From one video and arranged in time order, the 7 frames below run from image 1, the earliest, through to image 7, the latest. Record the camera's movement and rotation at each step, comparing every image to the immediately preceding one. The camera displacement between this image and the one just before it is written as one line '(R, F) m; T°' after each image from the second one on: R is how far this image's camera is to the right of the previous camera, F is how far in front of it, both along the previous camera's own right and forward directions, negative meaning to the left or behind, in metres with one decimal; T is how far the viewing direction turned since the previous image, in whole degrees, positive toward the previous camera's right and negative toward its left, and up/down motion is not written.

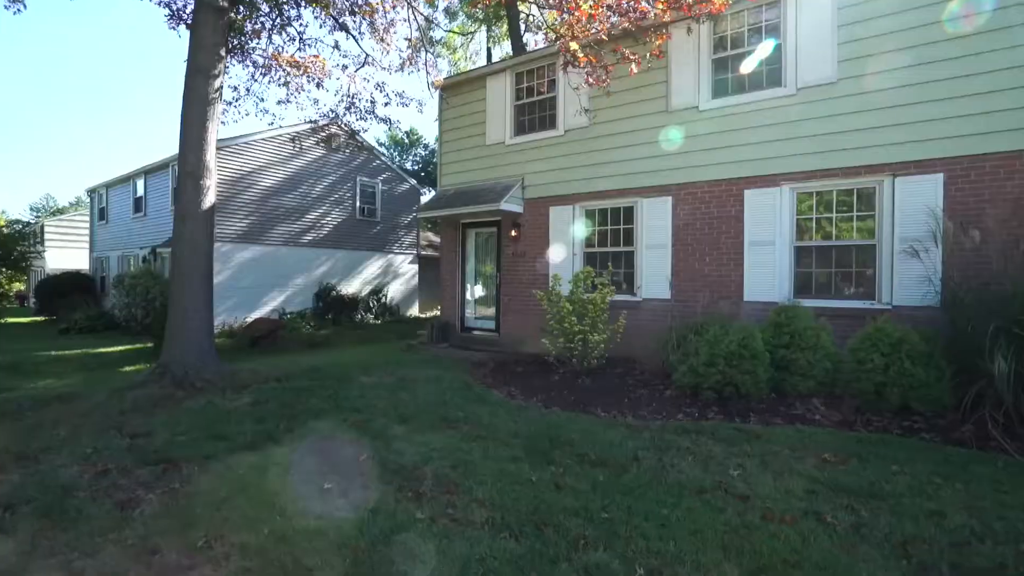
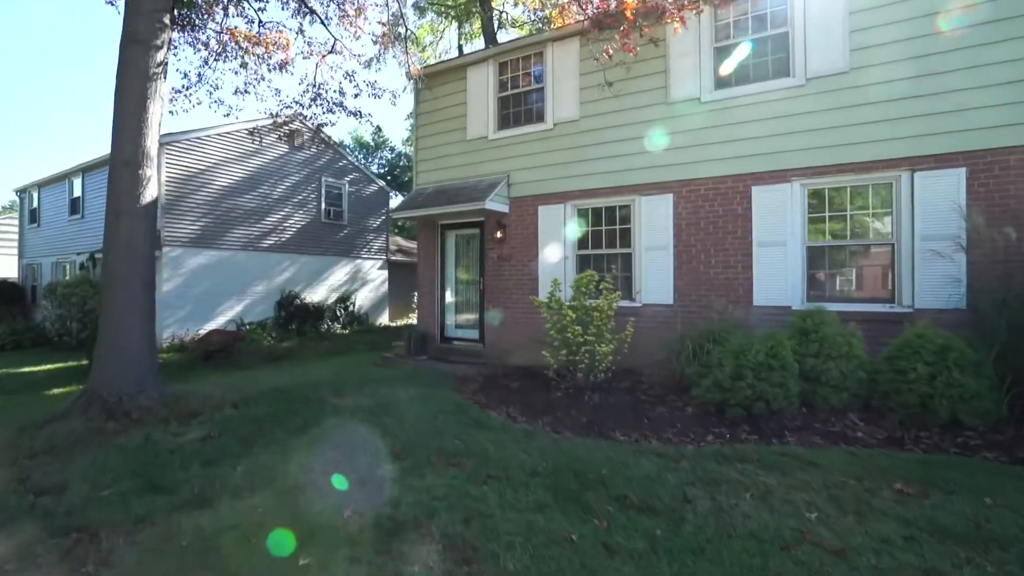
(-0.4, +0.9) m; +4°
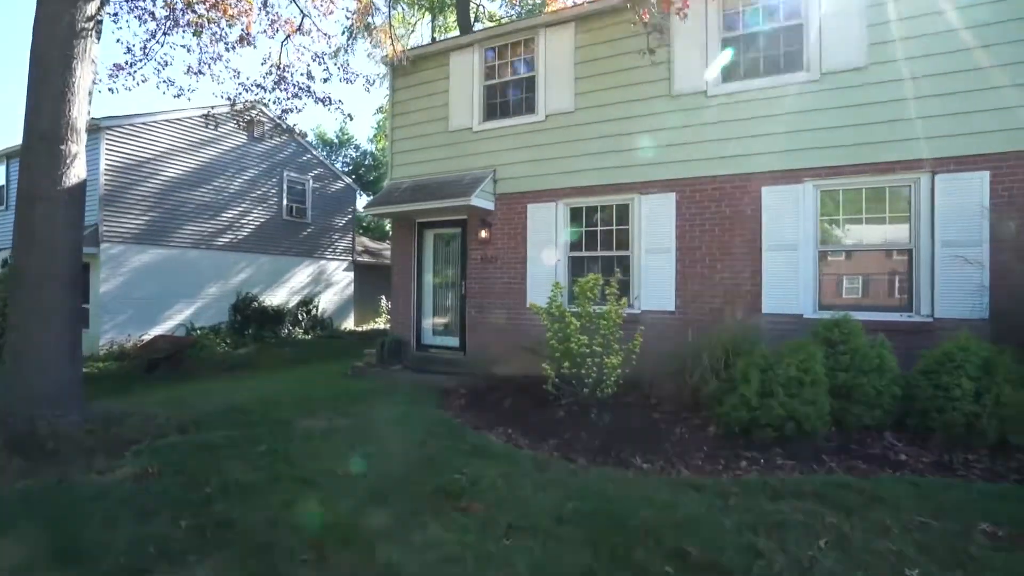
(-0.4, +0.8) m; +4°
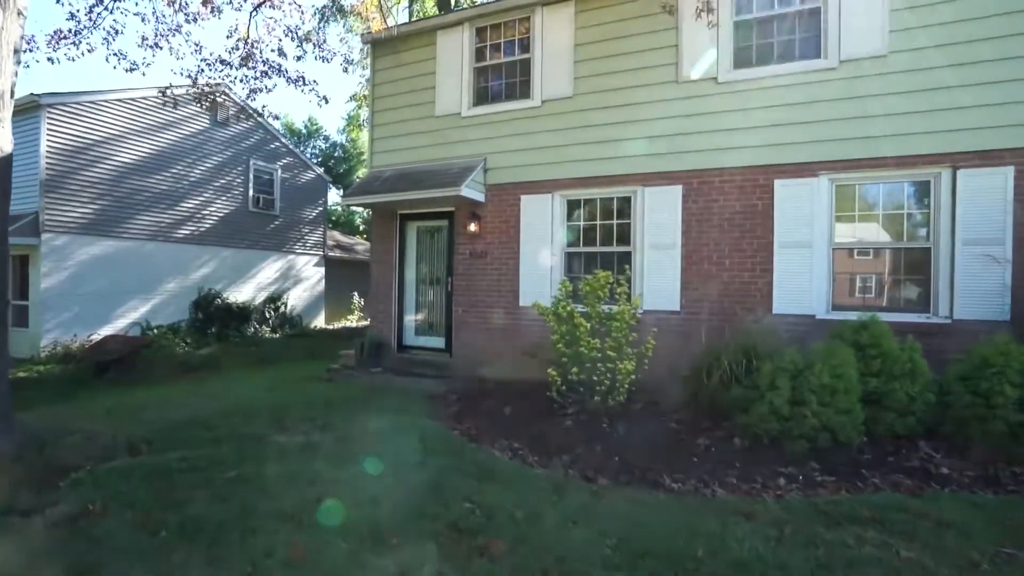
(-0.4, +0.6) m; +3°
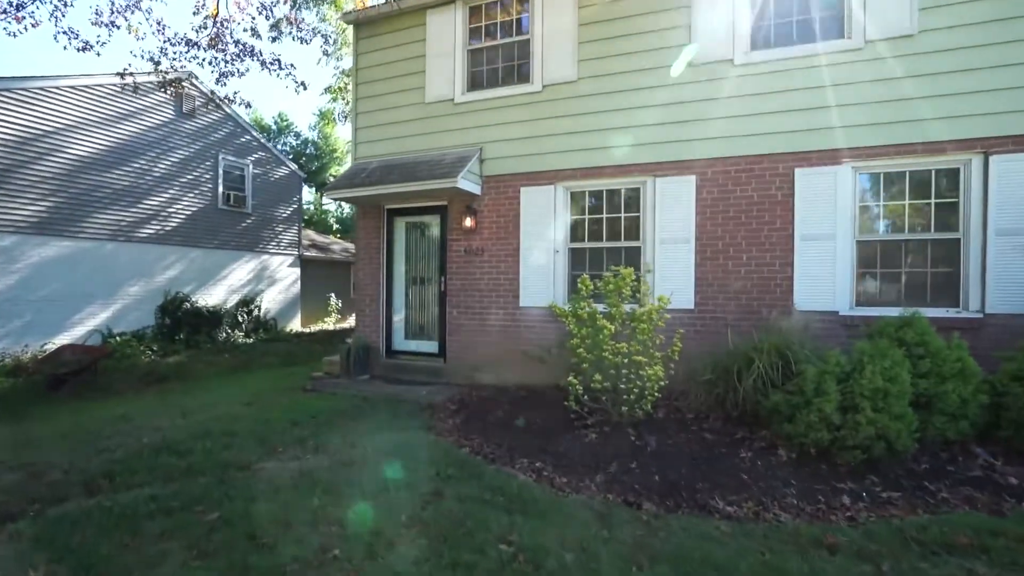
(-0.4, +0.6) m; +3°
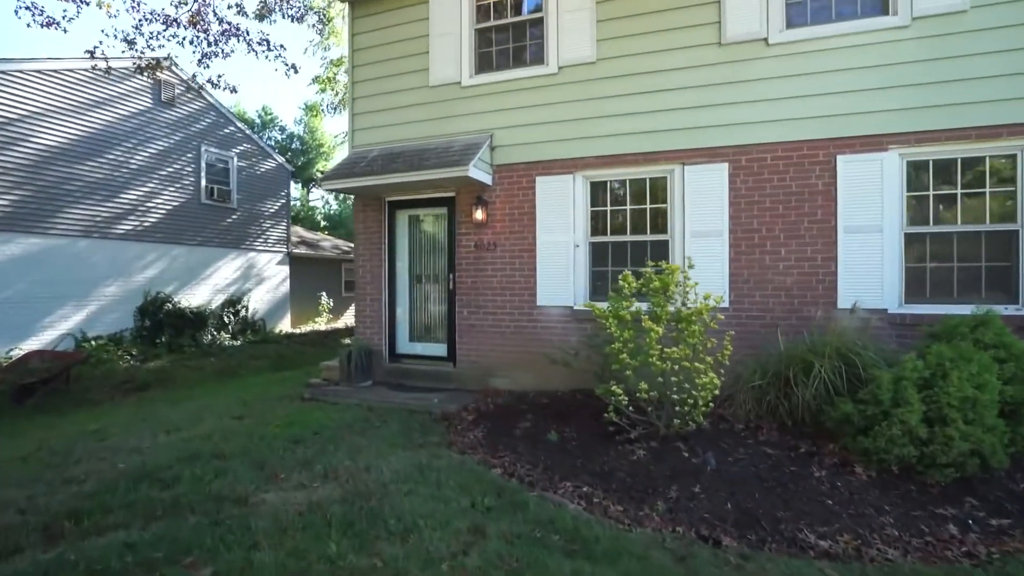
(-0.4, +0.6) m; +2°
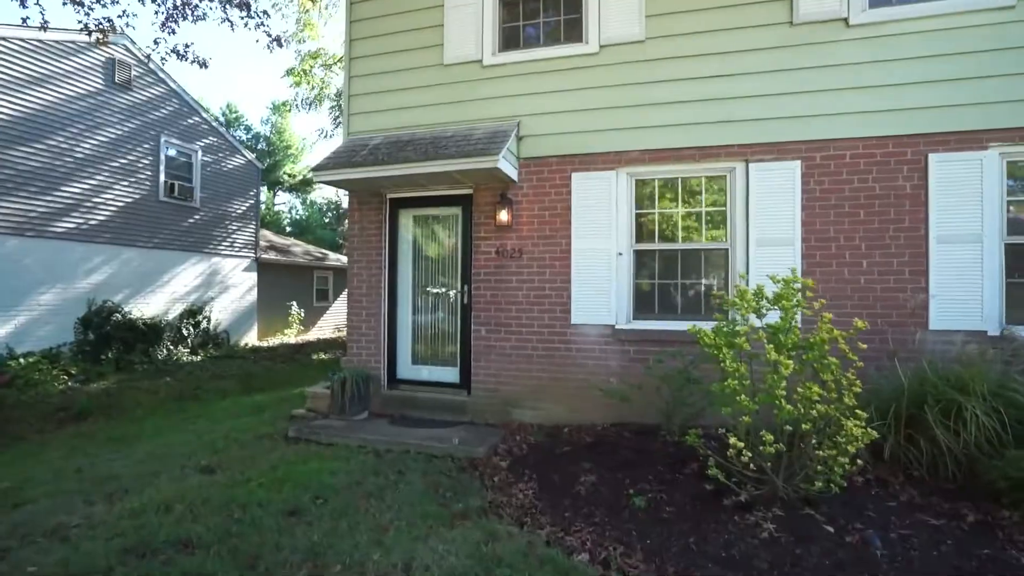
(-0.8, +1.2) m; +4°
